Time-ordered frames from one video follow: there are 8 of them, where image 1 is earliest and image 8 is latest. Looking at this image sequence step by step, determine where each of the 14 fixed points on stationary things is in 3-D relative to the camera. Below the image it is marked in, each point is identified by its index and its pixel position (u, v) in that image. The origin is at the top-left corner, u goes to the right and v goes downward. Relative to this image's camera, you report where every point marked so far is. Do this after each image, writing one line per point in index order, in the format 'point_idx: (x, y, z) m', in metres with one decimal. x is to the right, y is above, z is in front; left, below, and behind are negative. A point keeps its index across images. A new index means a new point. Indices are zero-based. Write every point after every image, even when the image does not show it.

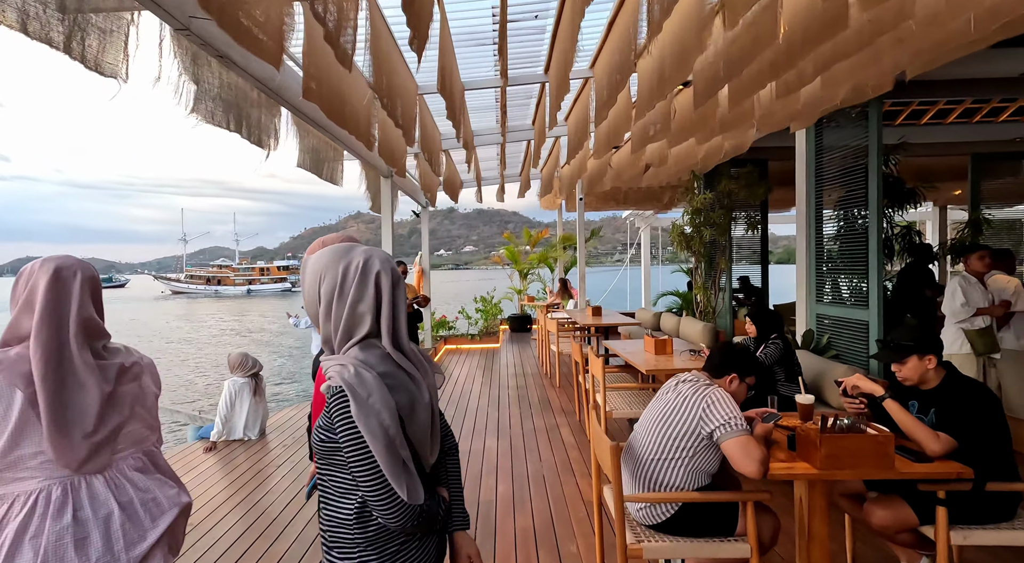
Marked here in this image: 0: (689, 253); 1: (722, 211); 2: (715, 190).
0: (+2.4, +0.4, +7.7) m
1: (+2.7, +0.9, +7.1) m
2: (+2.6, +1.2, +7.3) m
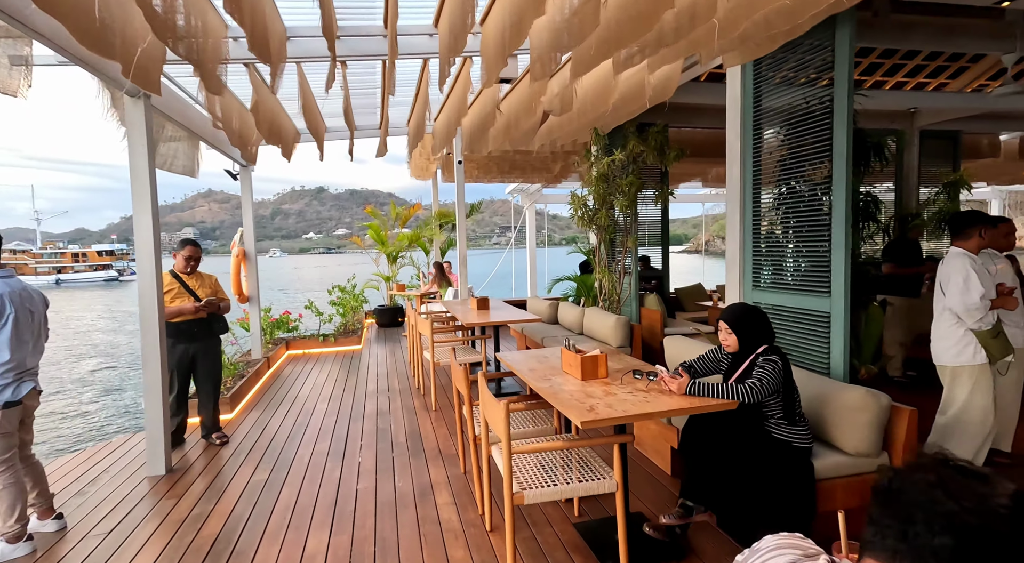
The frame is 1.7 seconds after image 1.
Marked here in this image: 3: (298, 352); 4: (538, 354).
0: (+0.9, +0.6, +6.3) m
1: (+1.2, +1.1, +5.7) m
2: (+1.1, +1.4, +5.9) m
3: (-2.7, -0.9, +7.0) m
4: (+0.1, -0.4, +3.4) m
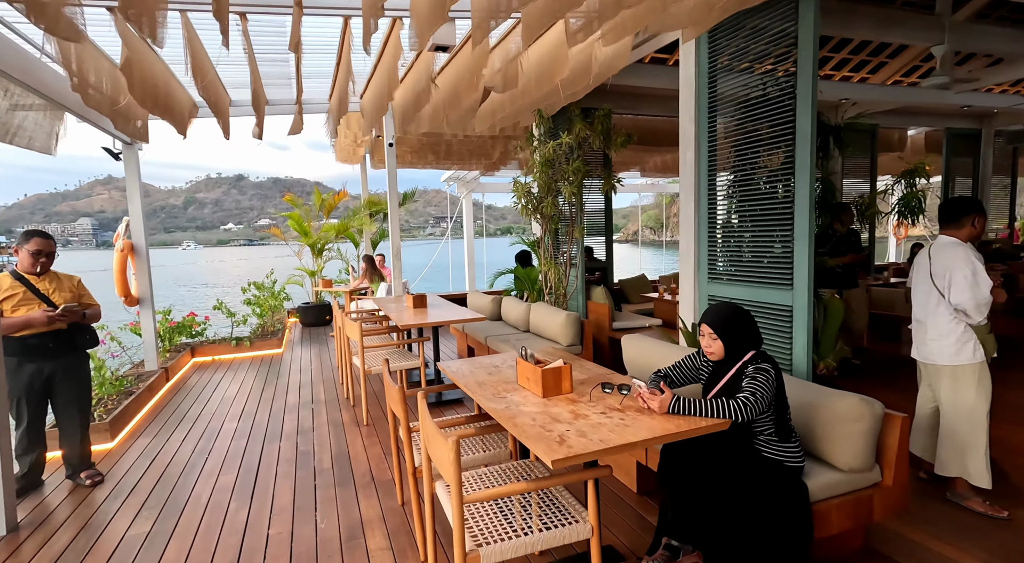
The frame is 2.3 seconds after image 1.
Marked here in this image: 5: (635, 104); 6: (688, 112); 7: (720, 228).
0: (+0.3, +0.7, +5.8) m
1: (+0.7, +1.1, +5.3) m
2: (+0.5, +1.5, +5.5) m
3: (-3.3, -0.9, +6.1) m
4: (-0.1, -0.4, +2.9) m
5: (+1.6, +2.2, +6.9) m
6: (+1.5, +1.4, +4.7) m
7: (+1.5, +0.4, +4.2) m
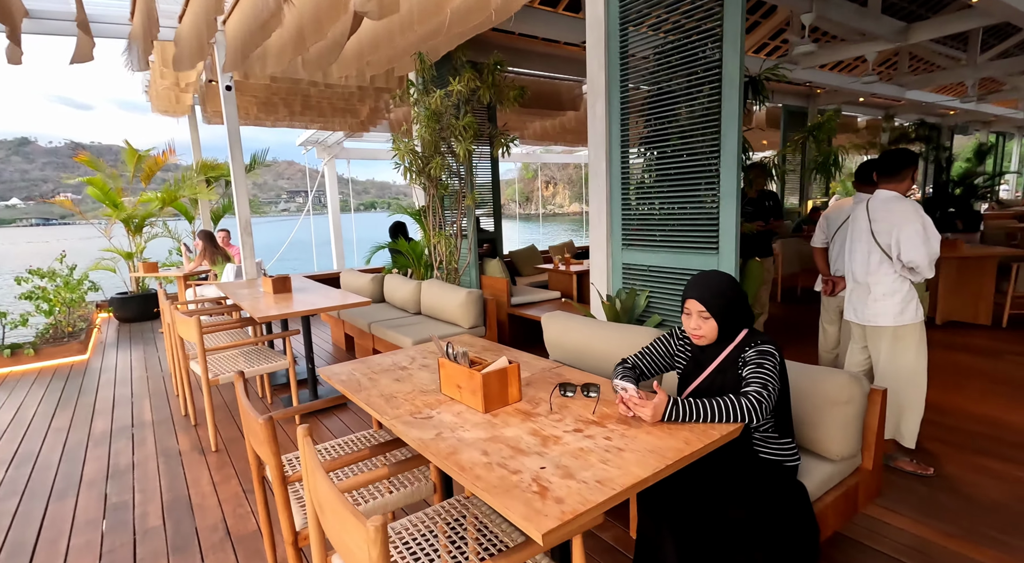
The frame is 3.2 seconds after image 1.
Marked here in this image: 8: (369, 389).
0: (-0.8, +0.9, +5.0) m
1: (-0.3, +1.4, +4.6) m
2: (-0.5, +1.7, +4.7) m
3: (-4.3, -0.8, +4.5) m
4: (-0.5, -0.3, +2.2) m
5: (+0.1, +2.5, +6.3) m
6: (+0.6, +1.7, +4.2) m
7: (+0.8, +0.6, +3.8) m
8: (-0.5, -0.4, +1.9) m
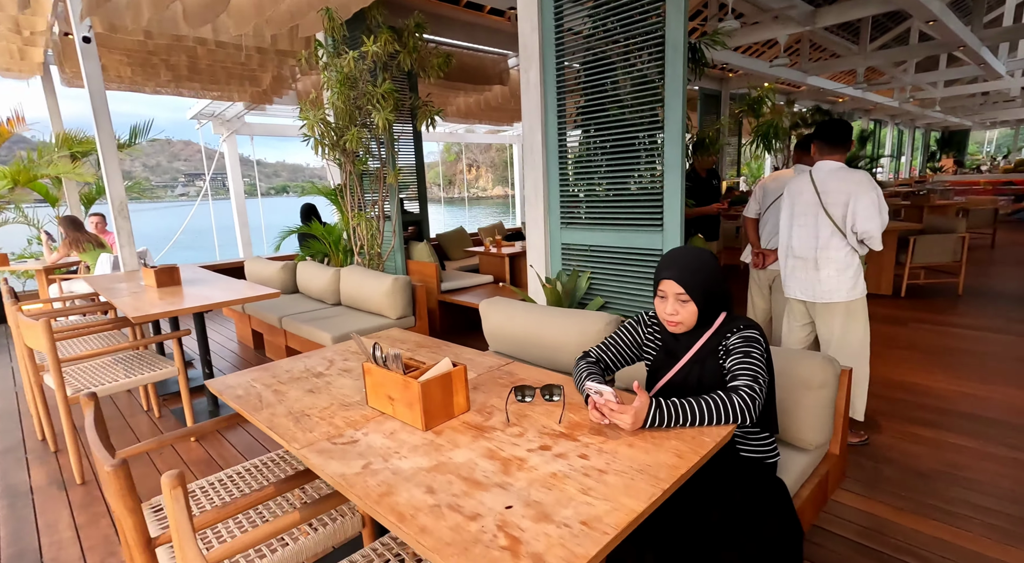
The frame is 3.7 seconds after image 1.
0: (-1.4, +1.0, +4.5) m
1: (-0.9, +1.5, +4.2) m
2: (-1.1, +1.8, +4.2) m
3: (-4.8, -0.8, +3.6) m
4: (-0.7, -0.3, +1.7) m
5: (-0.7, +2.6, +5.8) m
6: (+0.1, +1.8, +3.9) m
7: (+0.4, +0.8, +3.5) m
8: (-0.6, -0.3, +1.5) m
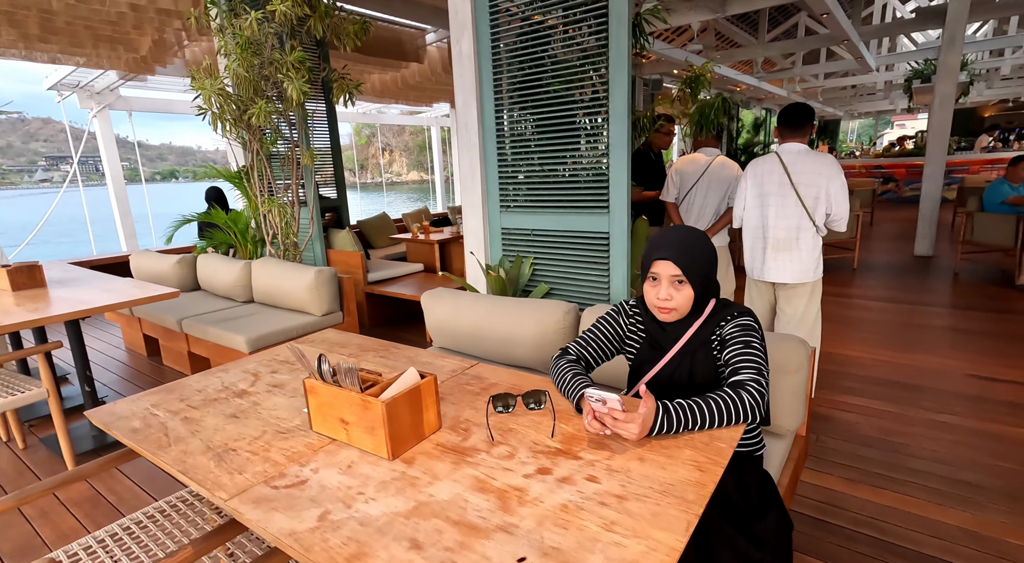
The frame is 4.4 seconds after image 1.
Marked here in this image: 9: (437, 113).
0: (-1.9, +1.0, +4.0) m
1: (-1.4, +1.5, +3.7) m
2: (-1.6, +1.9, +3.7) m
3: (-5.1, -0.9, +2.7) m
4: (-0.8, -0.3, +1.4) m
5: (-1.5, +2.7, +5.4) m
6: (-0.4, +1.9, +3.6) m
7: (0.0, +0.8, +3.3) m
8: (-0.7, -0.3, +1.2) m
9: (-1.5, +3.4, +11.2) m
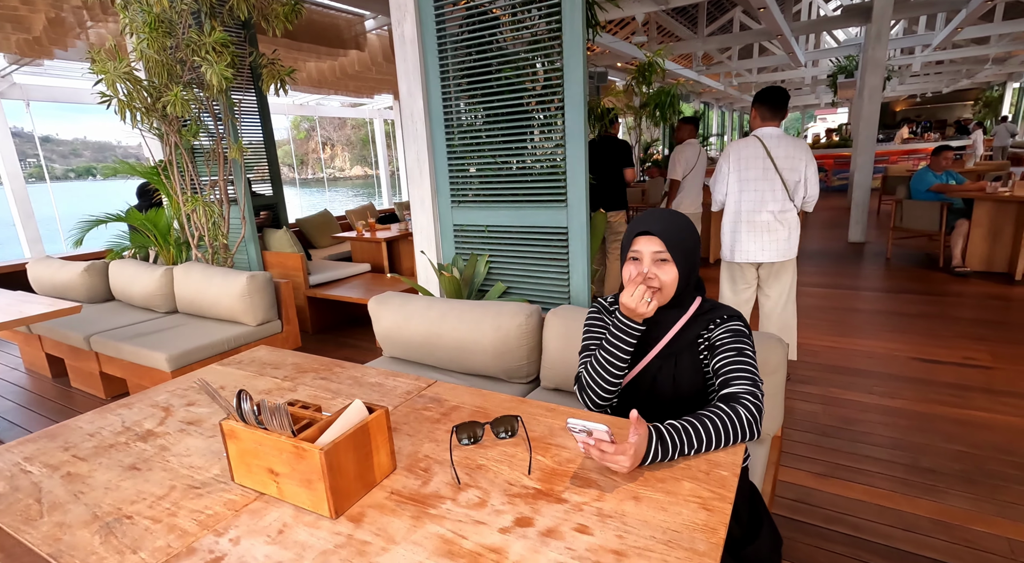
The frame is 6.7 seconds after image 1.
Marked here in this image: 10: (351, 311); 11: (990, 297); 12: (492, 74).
0: (-2.3, +1.0, +3.6) m
1: (-1.7, +1.5, +3.4) m
2: (-1.9, +1.8, +3.4) m
3: (-5.2, -1.0, +2.0) m
4: (-0.8, -0.3, +1.2) m
5: (-2.0, +2.7, +5.0) m
6: (-0.7, +1.9, +3.3) m
7: (-0.3, +0.8, +3.1) m
8: (-0.7, -0.4, +0.9) m
9: (-2.6, +3.4, +10.7) m
10: (-1.2, -0.2, +4.3) m
11: (+3.6, -0.1, +4.2) m
12: (-0.1, +1.1, +2.9) m
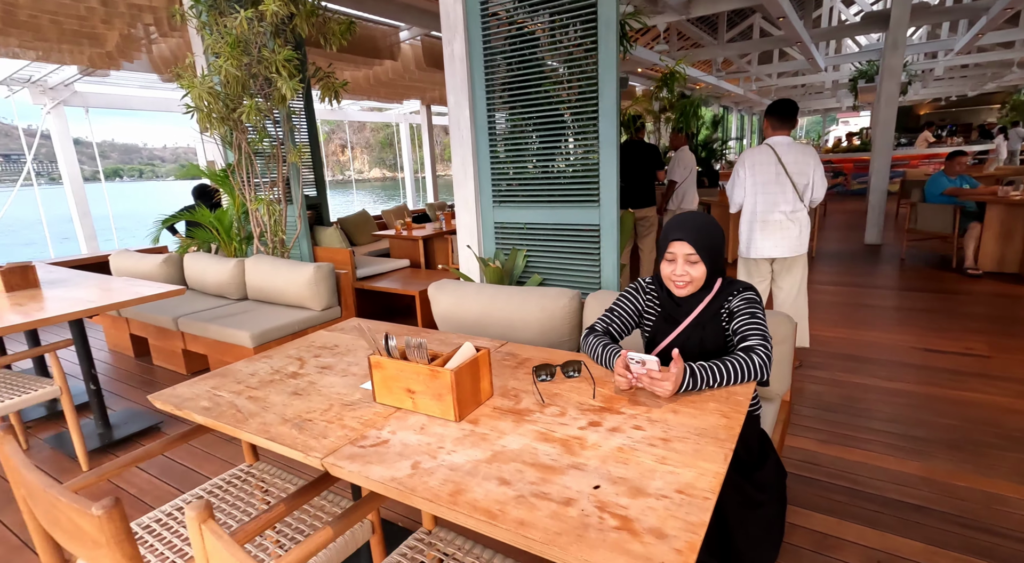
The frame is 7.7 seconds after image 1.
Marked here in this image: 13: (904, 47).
0: (-2.0, +1.1, +4.0) m
1: (-1.5, +1.5, +3.8) m
2: (-1.7, +1.9, +3.8) m
3: (-5.1, -0.9, +2.5) m
4: (-0.7, -0.2, +1.5) m
5: (-1.7, +2.8, +5.4) m
6: (-0.5, +1.9, +3.7) m
7: (-0.1, +0.9, +3.4) m
8: (-0.6, -0.3, +1.3) m
9: (-2.1, +3.5, +11.2) m
10: (-1.0, -0.2, +4.7) m
11: (+3.8, -0.1, +4.4) m
12: (+0.1, +1.1, +3.3) m
13: (+4.2, +2.5, +6.0) m
